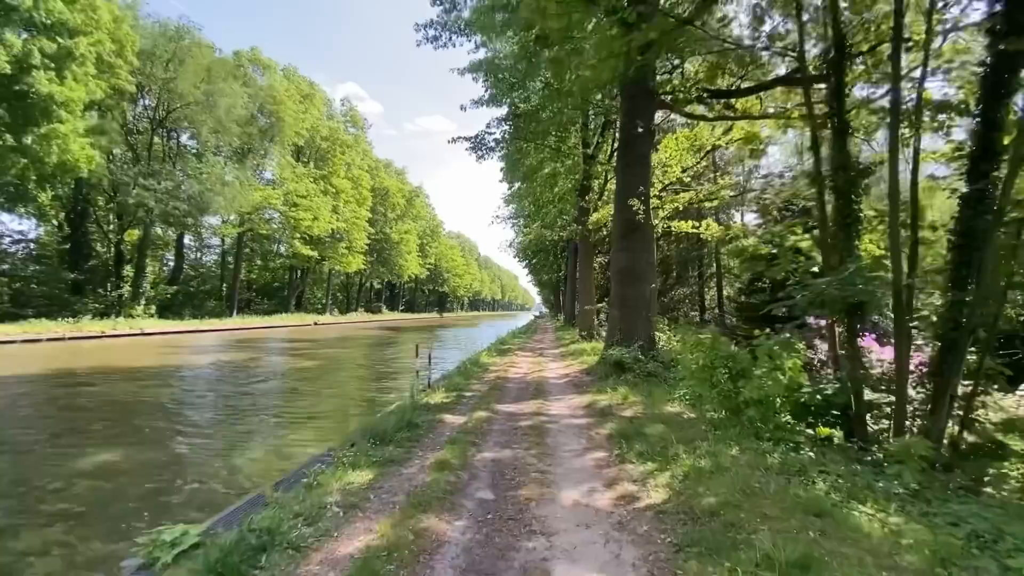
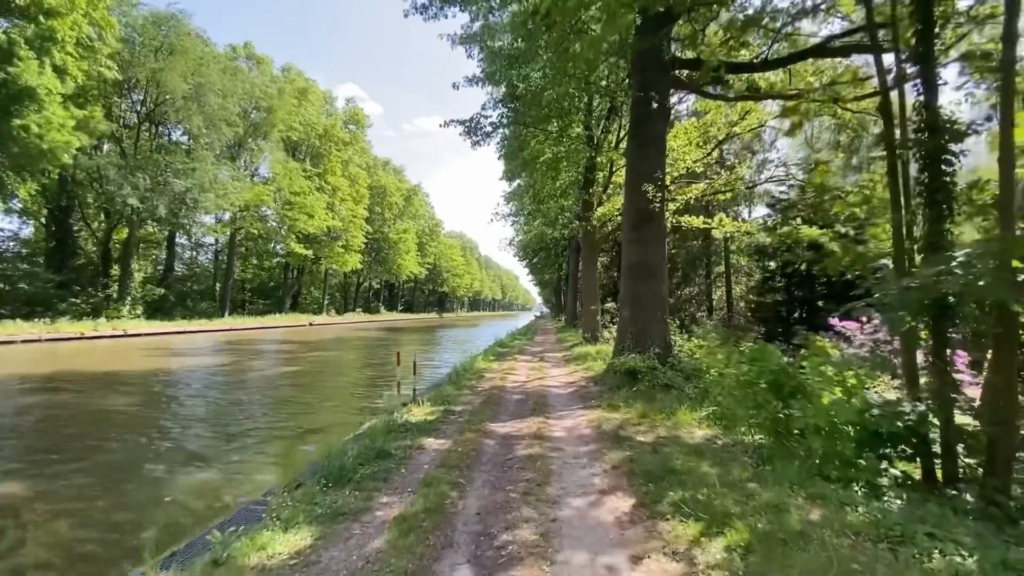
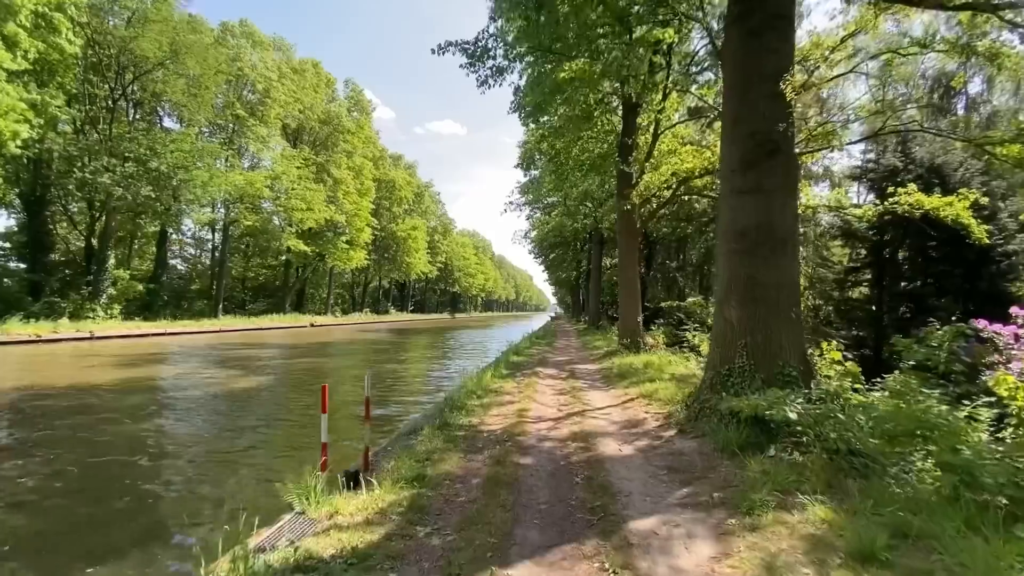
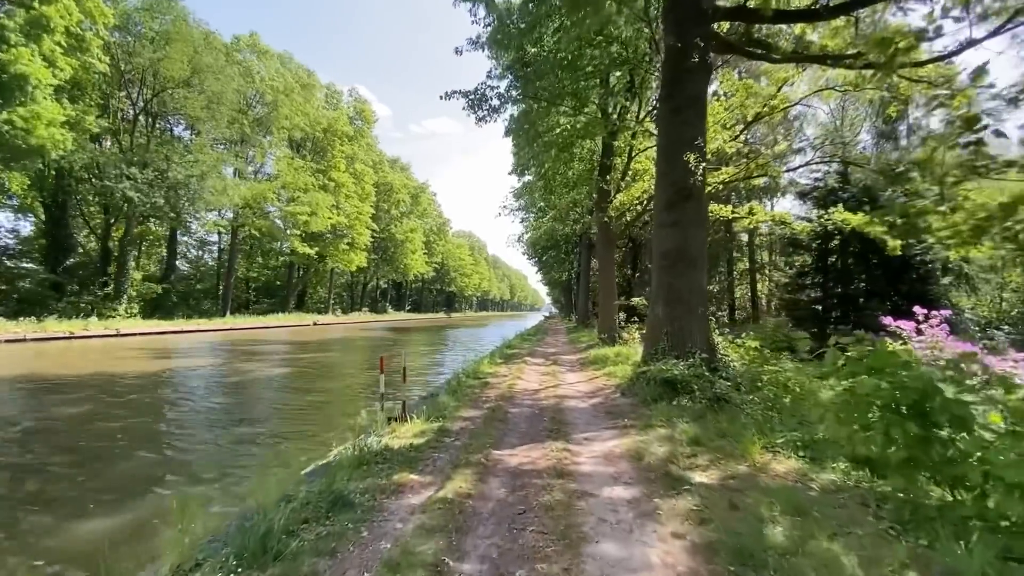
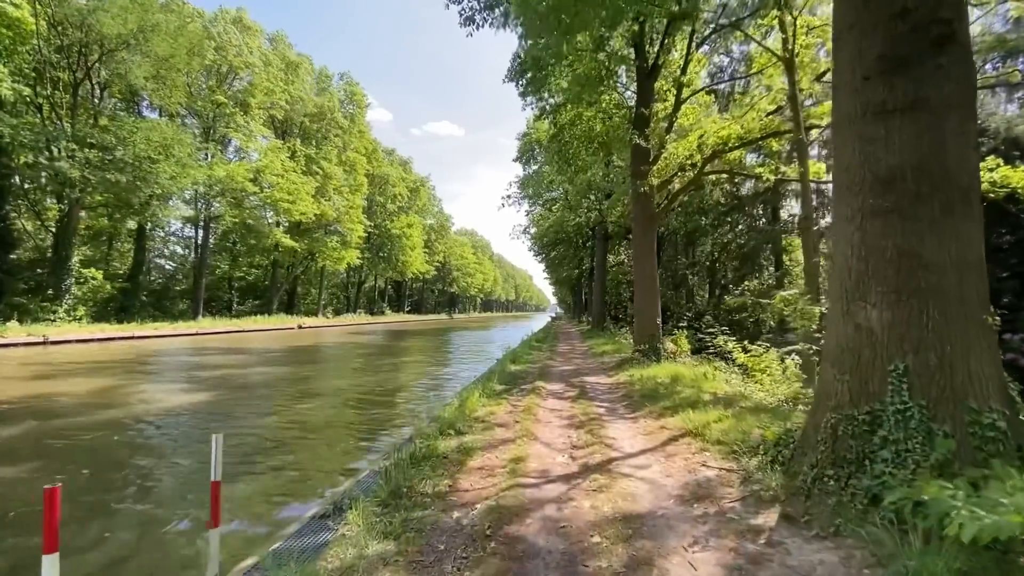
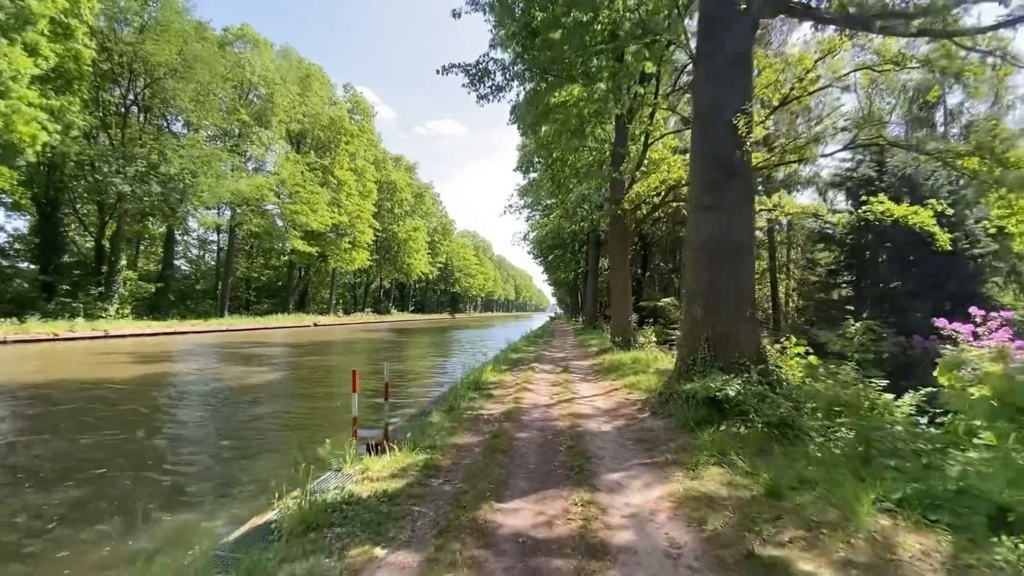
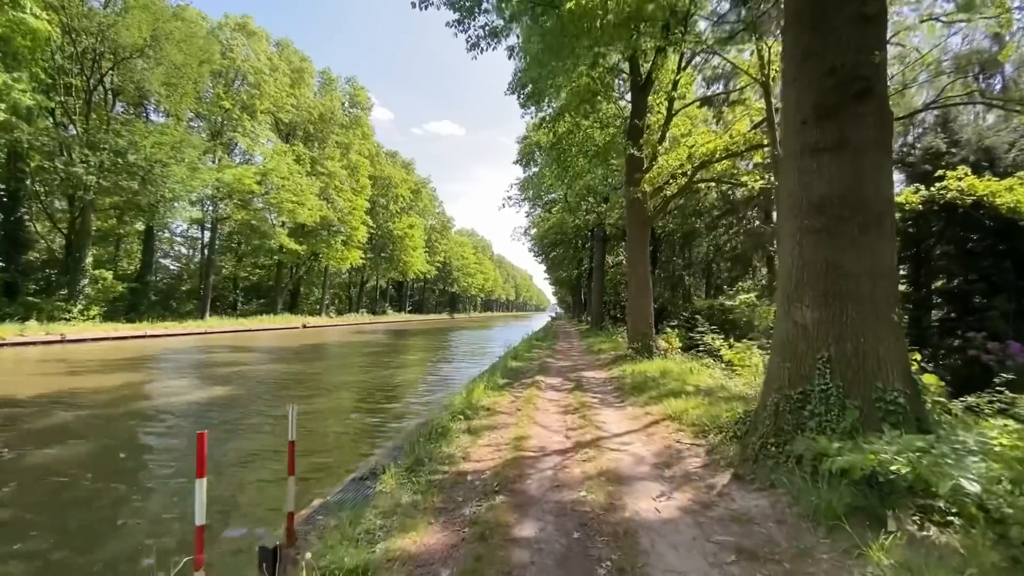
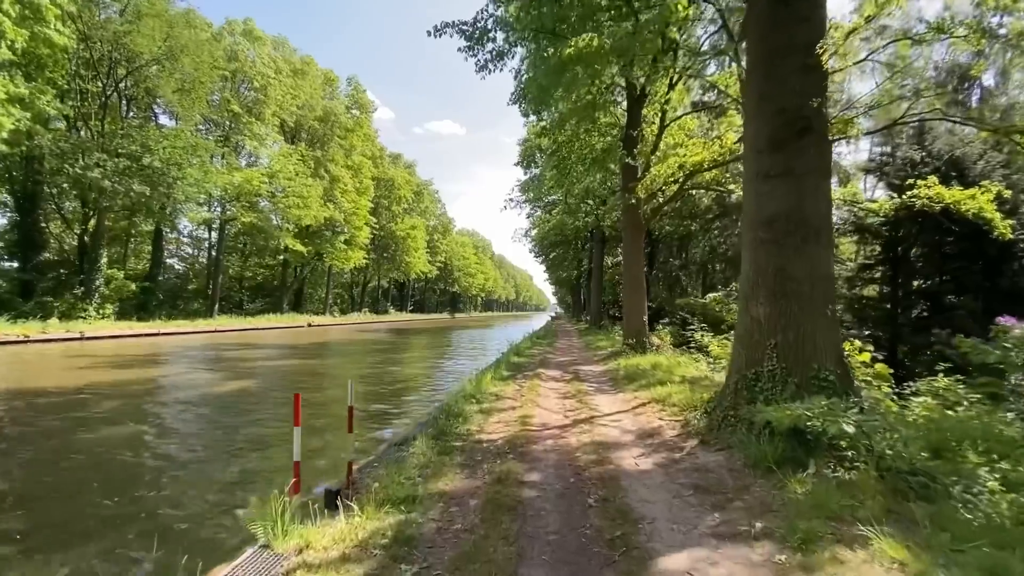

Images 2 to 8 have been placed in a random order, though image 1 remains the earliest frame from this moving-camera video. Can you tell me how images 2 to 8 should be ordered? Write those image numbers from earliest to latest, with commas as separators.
2, 4, 6, 3, 8, 7, 5
